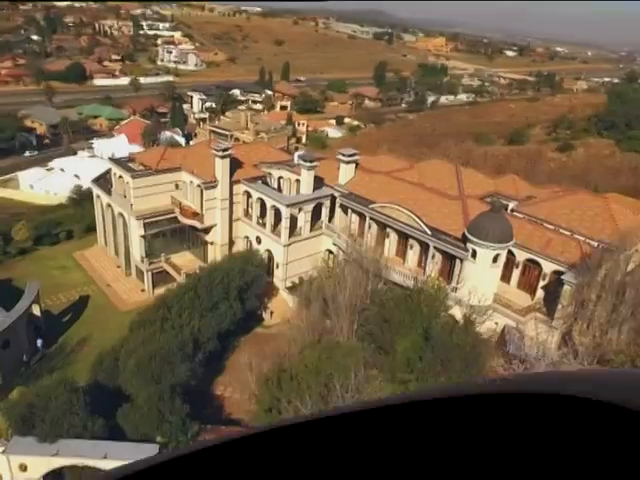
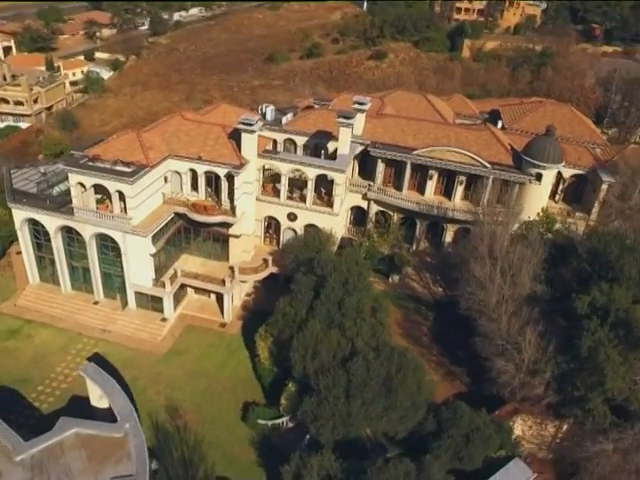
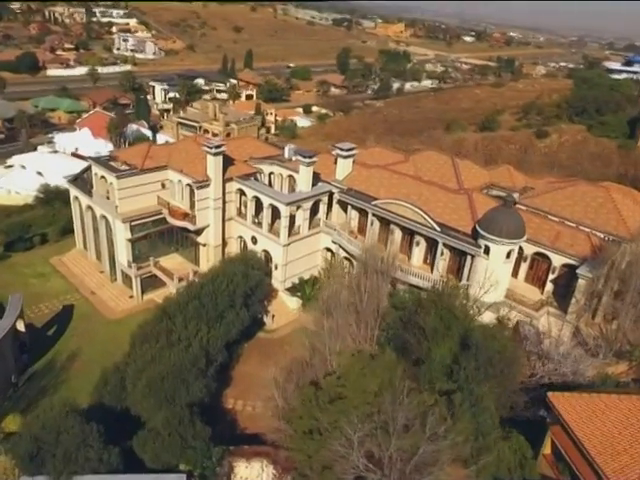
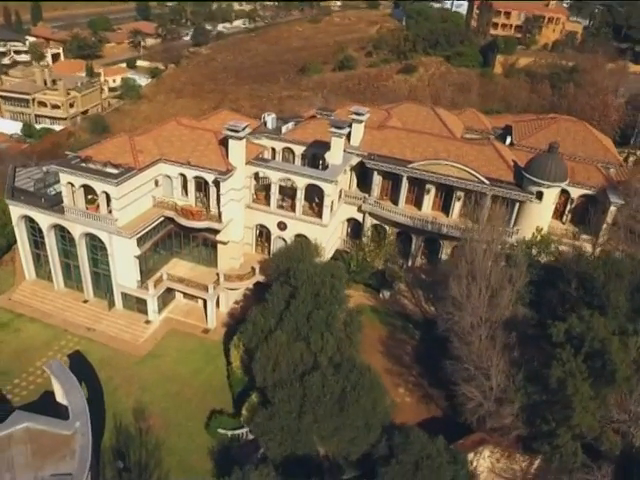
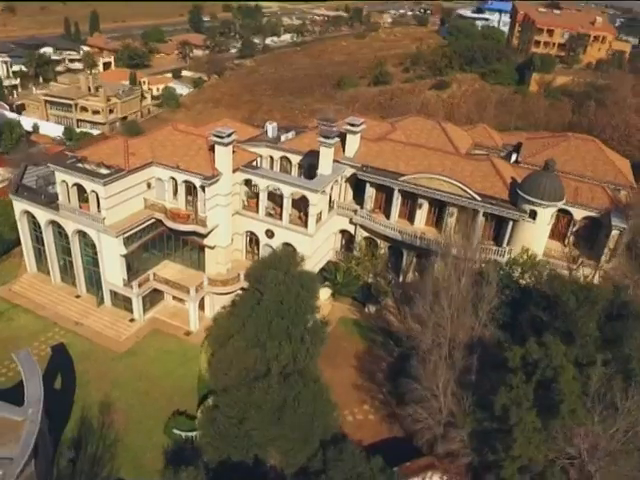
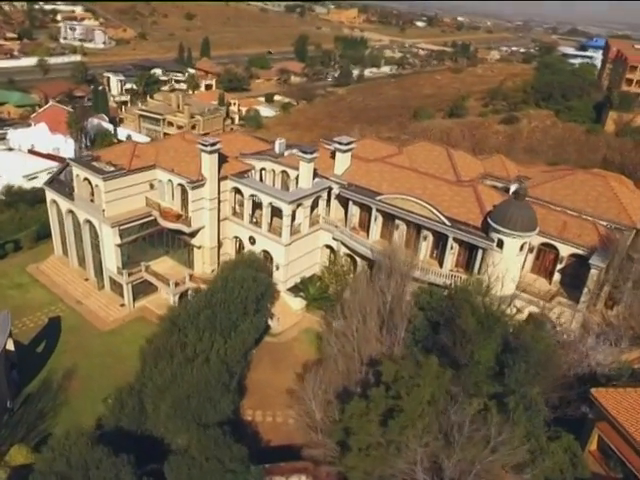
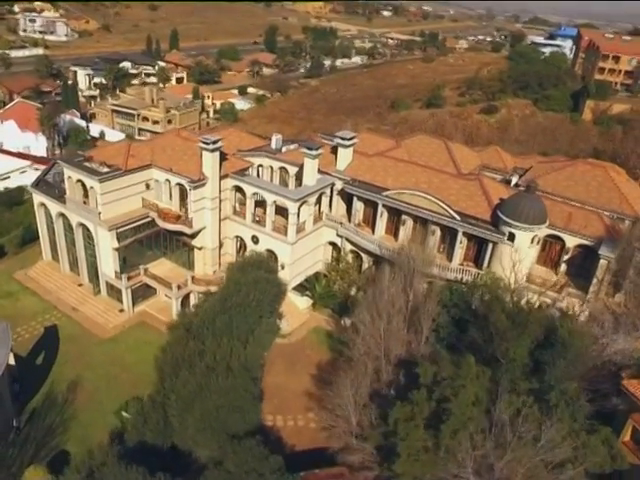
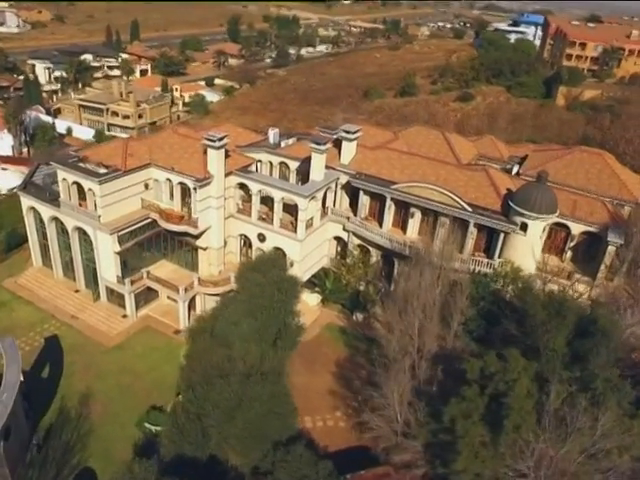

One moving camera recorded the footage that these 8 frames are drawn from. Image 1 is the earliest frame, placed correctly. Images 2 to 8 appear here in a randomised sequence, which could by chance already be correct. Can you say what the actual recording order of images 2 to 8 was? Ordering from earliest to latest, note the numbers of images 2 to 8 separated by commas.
3, 6, 7, 8, 5, 4, 2
